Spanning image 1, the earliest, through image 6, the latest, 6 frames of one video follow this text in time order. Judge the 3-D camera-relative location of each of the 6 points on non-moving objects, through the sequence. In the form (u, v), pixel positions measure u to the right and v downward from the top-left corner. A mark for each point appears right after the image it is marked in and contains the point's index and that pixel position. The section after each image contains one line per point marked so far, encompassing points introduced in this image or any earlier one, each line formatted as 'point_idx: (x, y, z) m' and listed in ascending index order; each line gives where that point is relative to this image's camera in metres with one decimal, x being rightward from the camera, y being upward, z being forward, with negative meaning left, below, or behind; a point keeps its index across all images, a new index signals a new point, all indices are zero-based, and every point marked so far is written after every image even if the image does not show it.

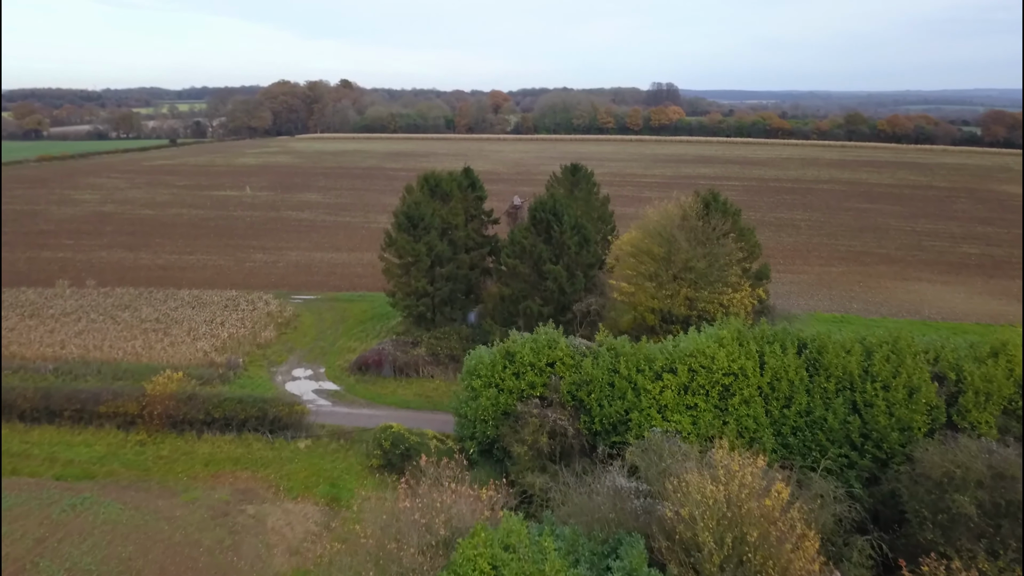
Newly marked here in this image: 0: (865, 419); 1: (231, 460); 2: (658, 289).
0: (+5.2, -1.9, +12.0) m
1: (-5.2, -3.2, +15.1) m
2: (+3.1, 0.0, +17.1) m
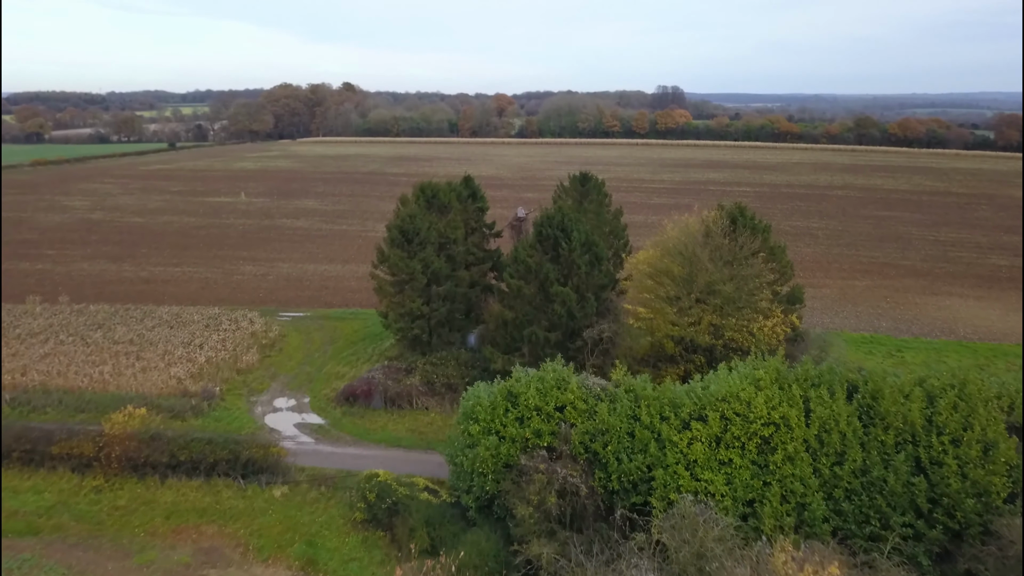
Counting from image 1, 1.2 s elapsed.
0: (+5.2, -2.4, +10.1) m
1: (-5.2, -3.7, +13.3) m
2: (+3.1, -0.5, +15.3) m
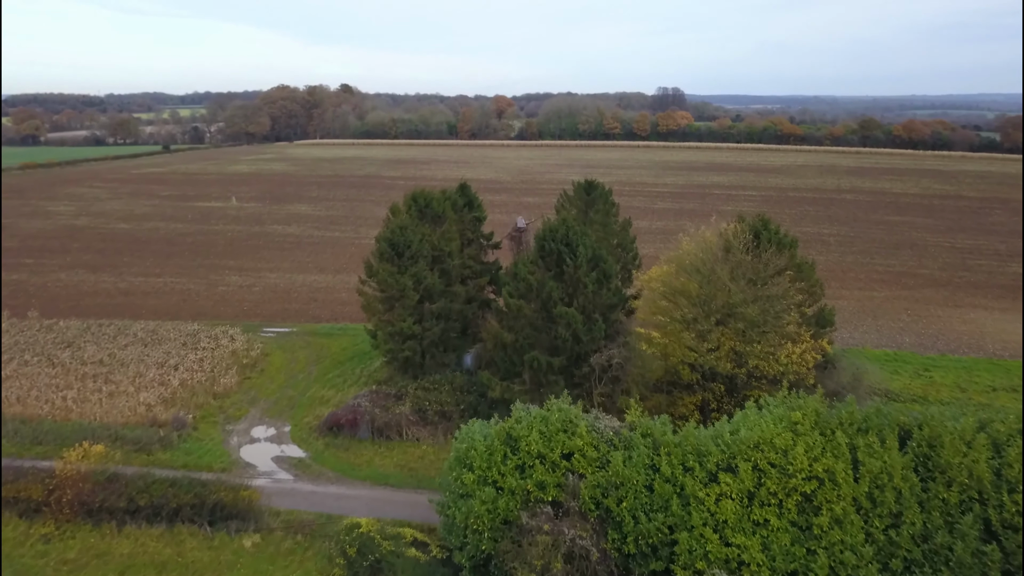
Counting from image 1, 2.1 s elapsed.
0: (+5.2, -2.8, +8.6) m
1: (-5.2, -4.0, +11.7) m
2: (+3.1, -0.9, +13.8) m
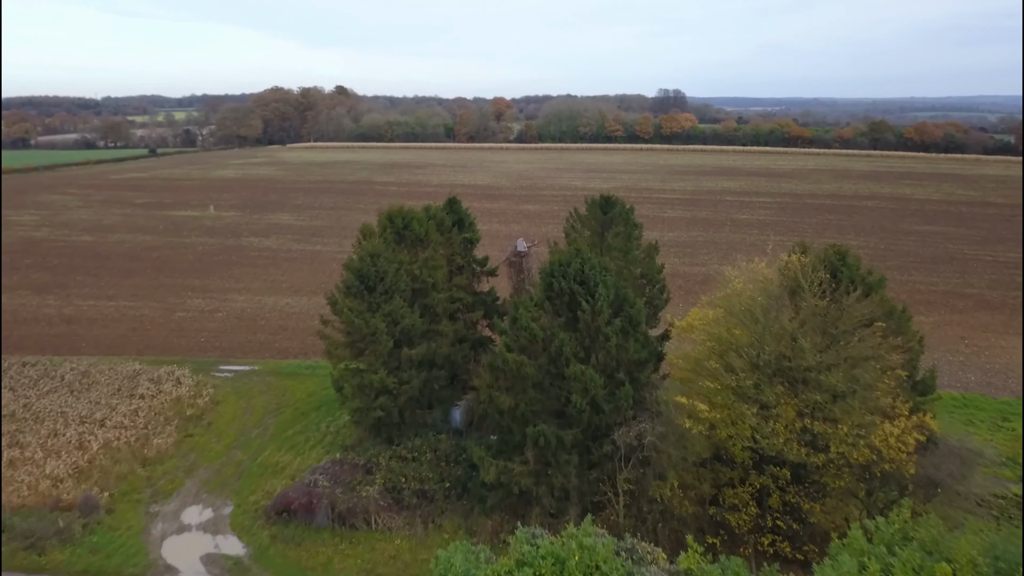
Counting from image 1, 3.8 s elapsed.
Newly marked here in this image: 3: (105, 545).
0: (+5.2, -3.5, +5.1) m
1: (-5.2, -4.8, +8.2) m
2: (+3.1, -1.6, +10.3) m
3: (-6.2, -3.9, +12.4) m
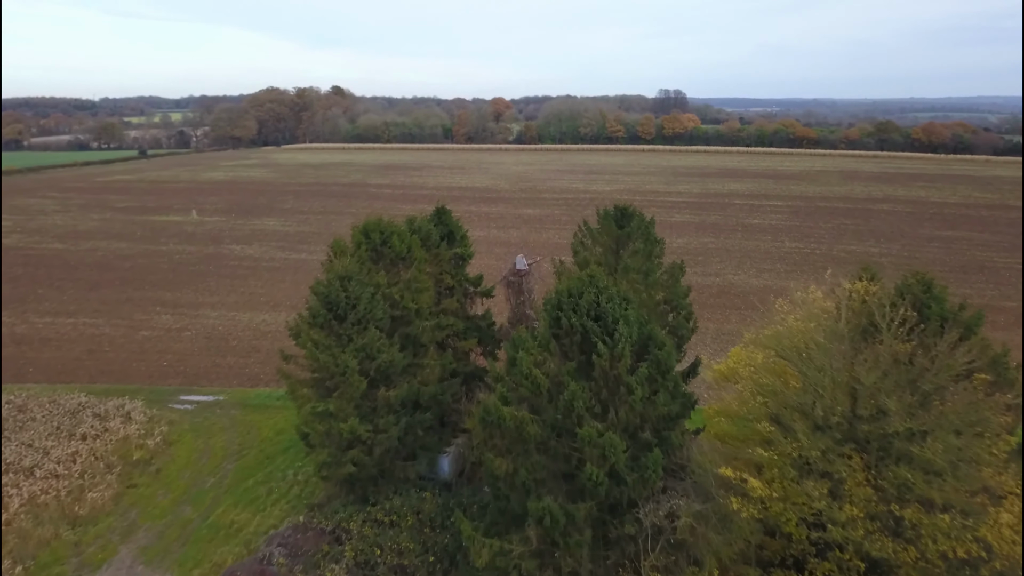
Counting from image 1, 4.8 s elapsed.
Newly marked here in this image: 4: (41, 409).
0: (+5.2, -3.9, +2.8) m
1: (-5.2, -5.2, +5.9) m
2: (+3.1, -2.0, +8.0) m
3: (-6.2, -4.4, +10.1) m
4: (-9.2, -2.3, +15.8) m
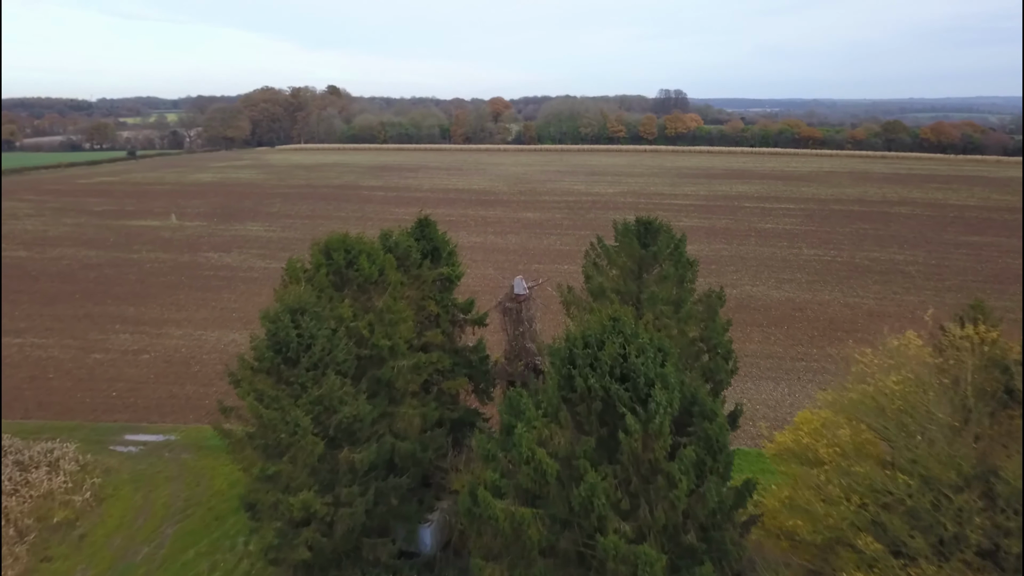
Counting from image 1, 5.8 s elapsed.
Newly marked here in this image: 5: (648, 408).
0: (+5.2, -4.3, +0.4) m
1: (-5.2, -5.6, +3.4) m
2: (+3.0, -2.4, +5.5) m
3: (-6.2, -4.8, +7.6) m
4: (-9.3, -2.7, +13.4) m
5: (+1.1, -0.9, +6.6) m
